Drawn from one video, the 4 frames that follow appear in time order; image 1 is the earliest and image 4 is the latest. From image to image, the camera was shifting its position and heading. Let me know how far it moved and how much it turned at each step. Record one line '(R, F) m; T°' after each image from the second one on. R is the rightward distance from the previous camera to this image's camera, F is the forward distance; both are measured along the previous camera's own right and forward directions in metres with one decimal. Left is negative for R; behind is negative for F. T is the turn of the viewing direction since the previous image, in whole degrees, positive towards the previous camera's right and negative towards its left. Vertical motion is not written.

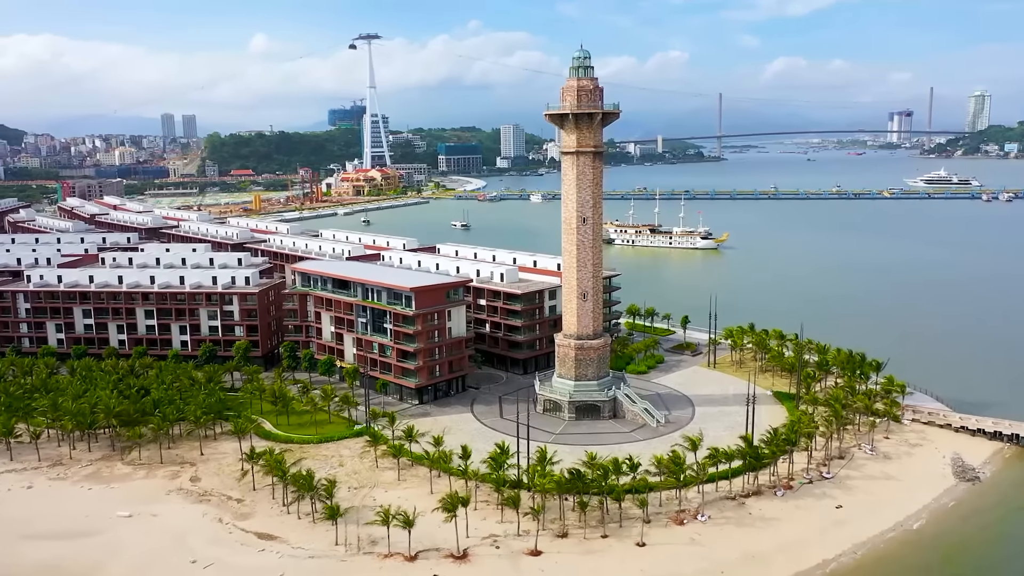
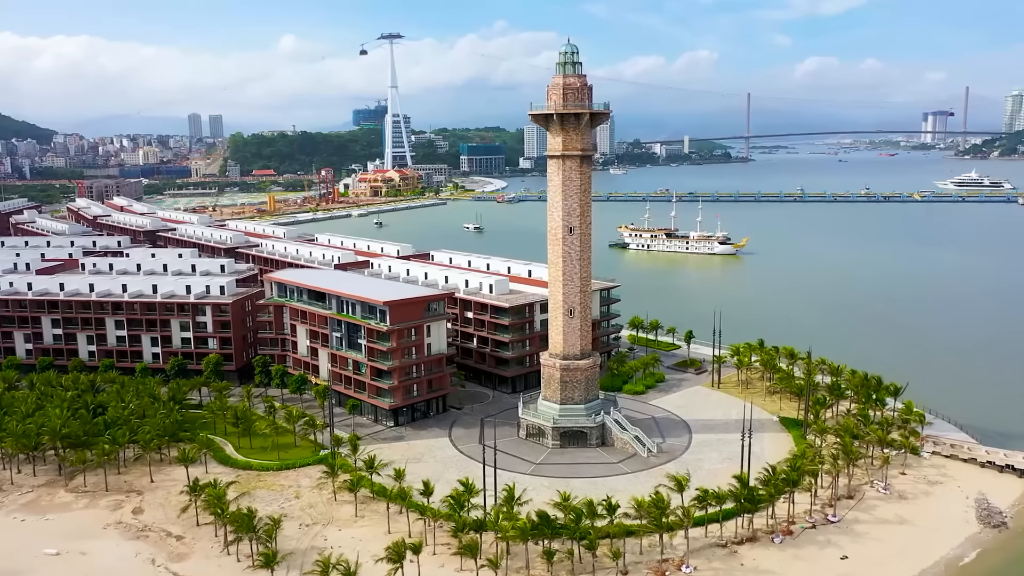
(+2.6, +3.8) m; -2°
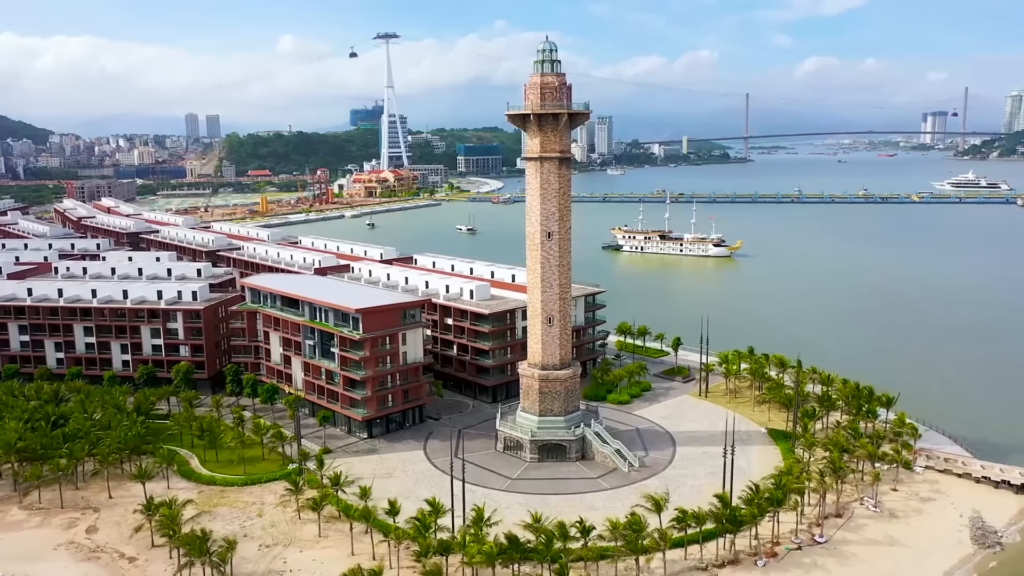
(+1.2, +1.7) m; 0°
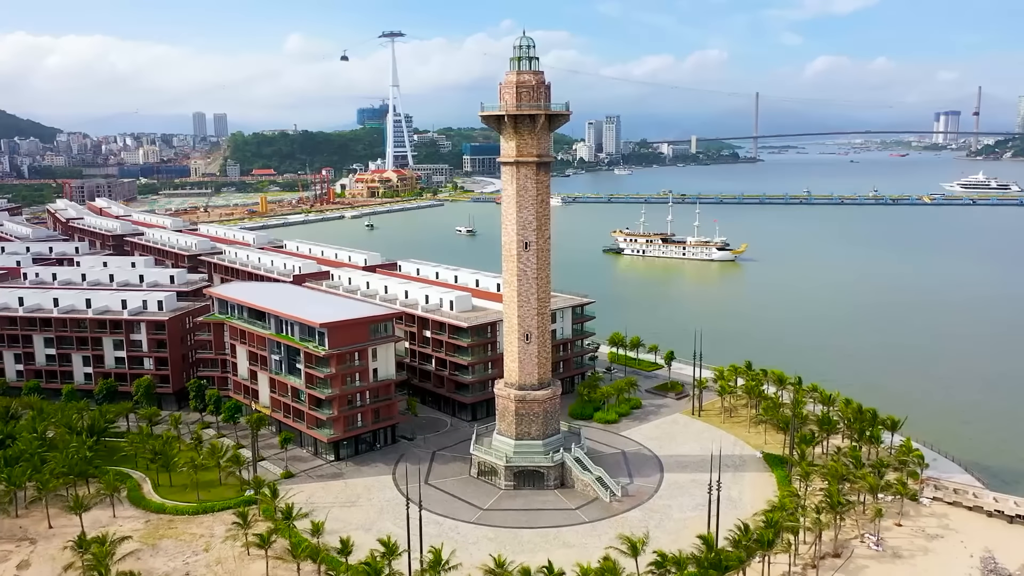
(+1.7, +3.0) m; -1°
